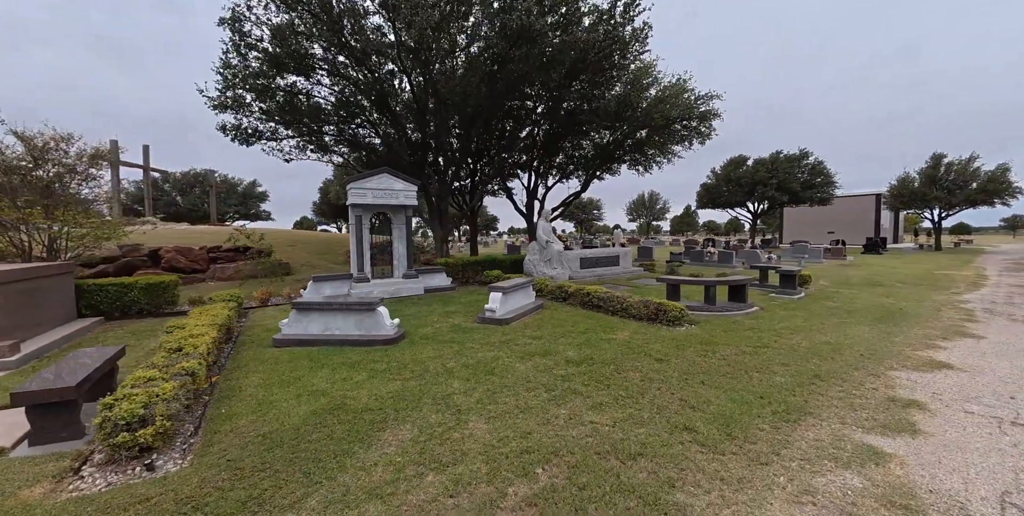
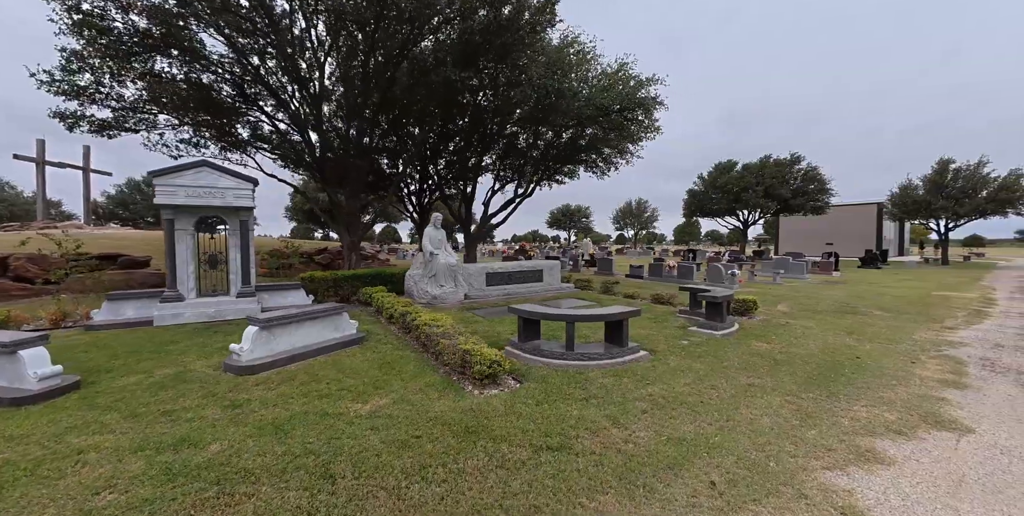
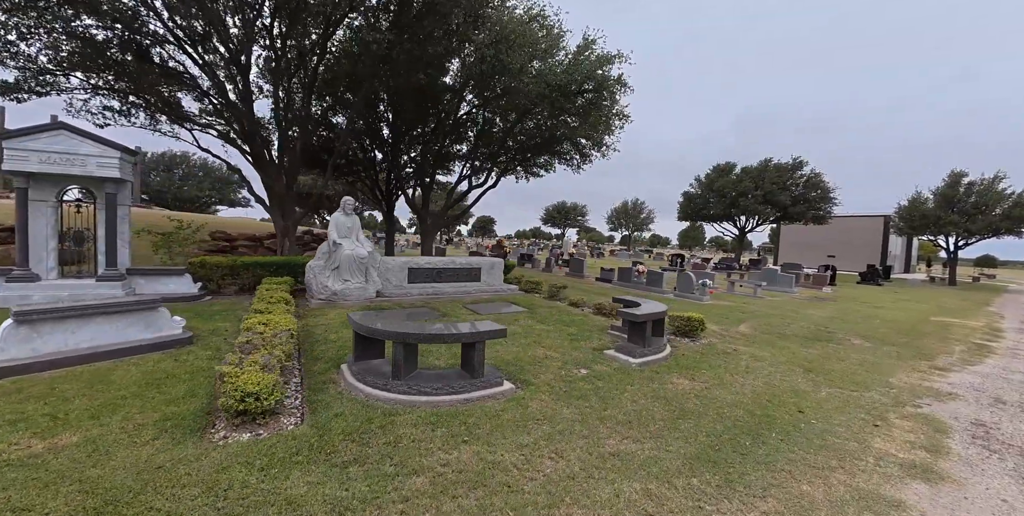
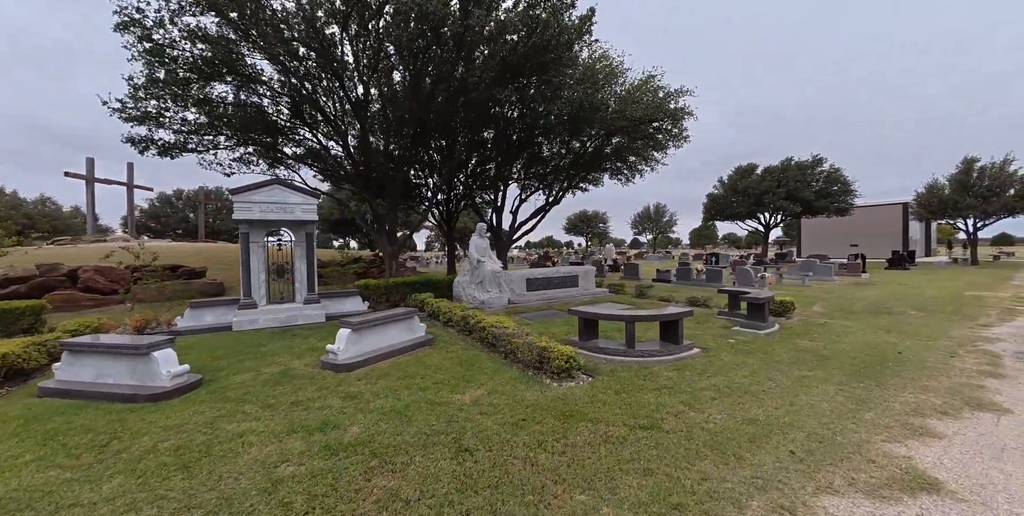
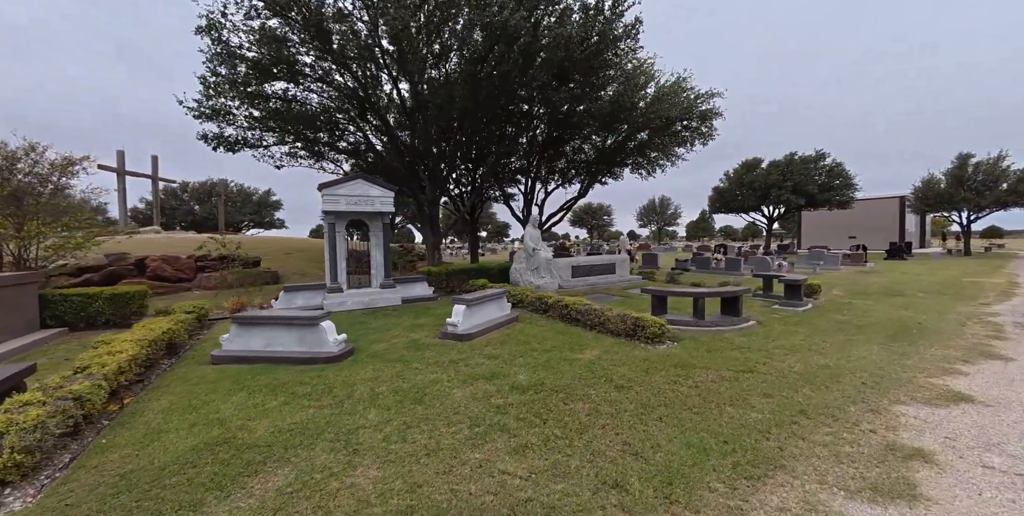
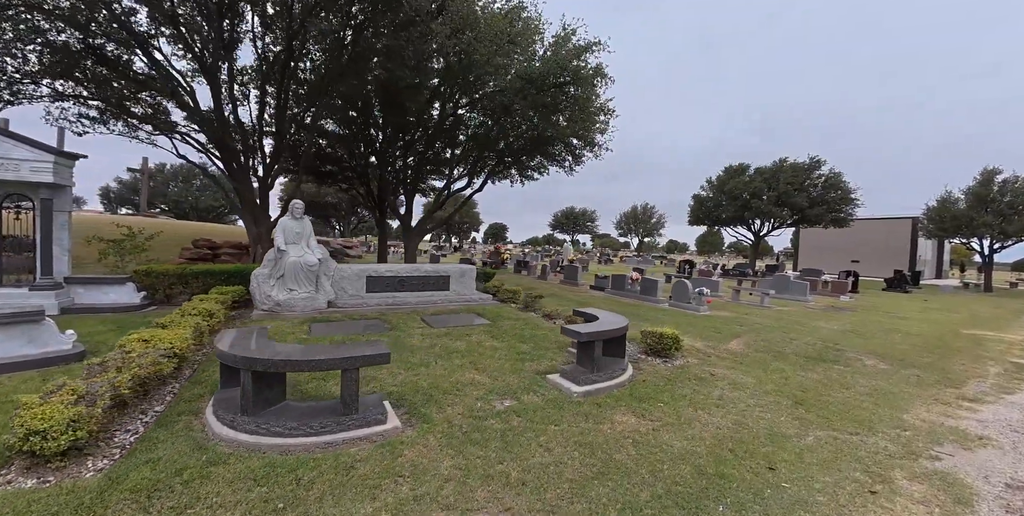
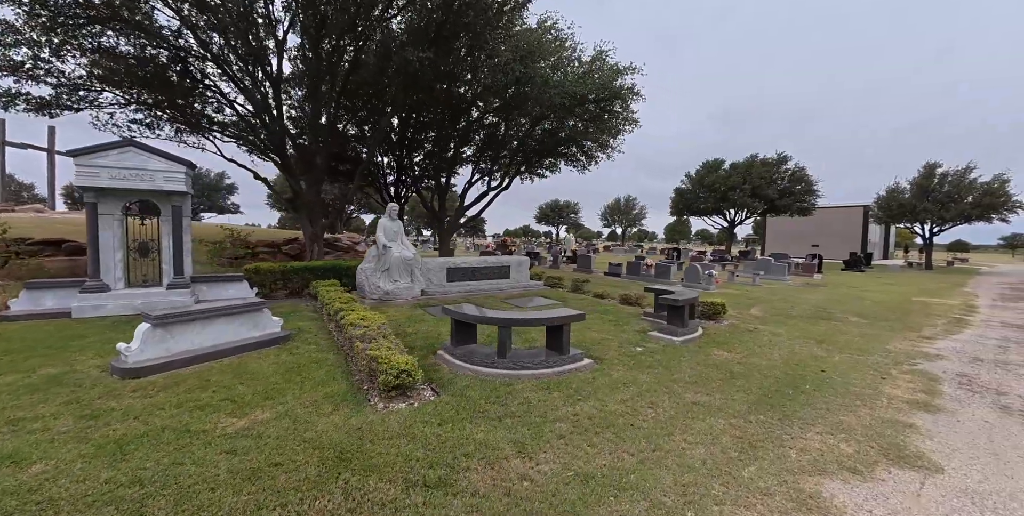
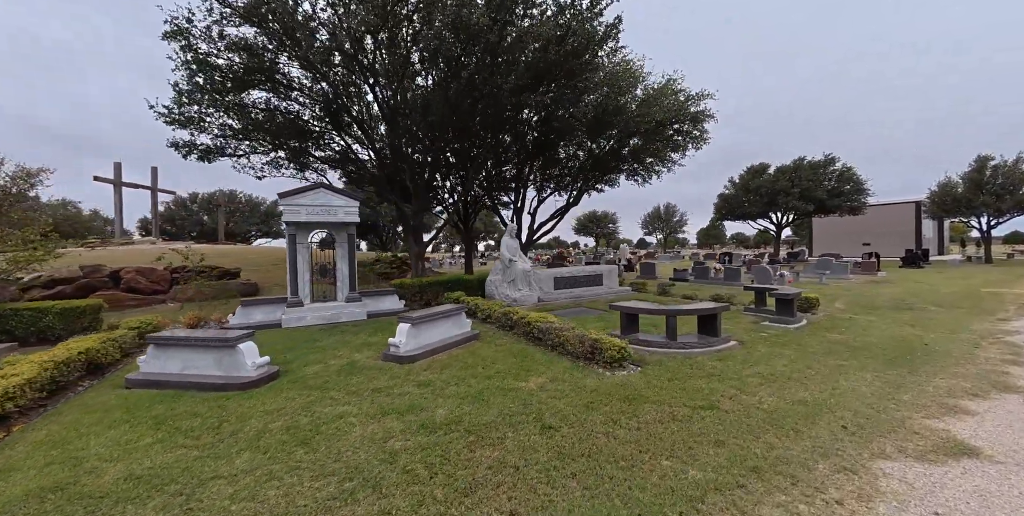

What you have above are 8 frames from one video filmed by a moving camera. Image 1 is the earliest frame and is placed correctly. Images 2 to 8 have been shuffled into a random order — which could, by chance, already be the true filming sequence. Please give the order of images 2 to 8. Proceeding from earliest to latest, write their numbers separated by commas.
5, 8, 4, 2, 7, 3, 6
